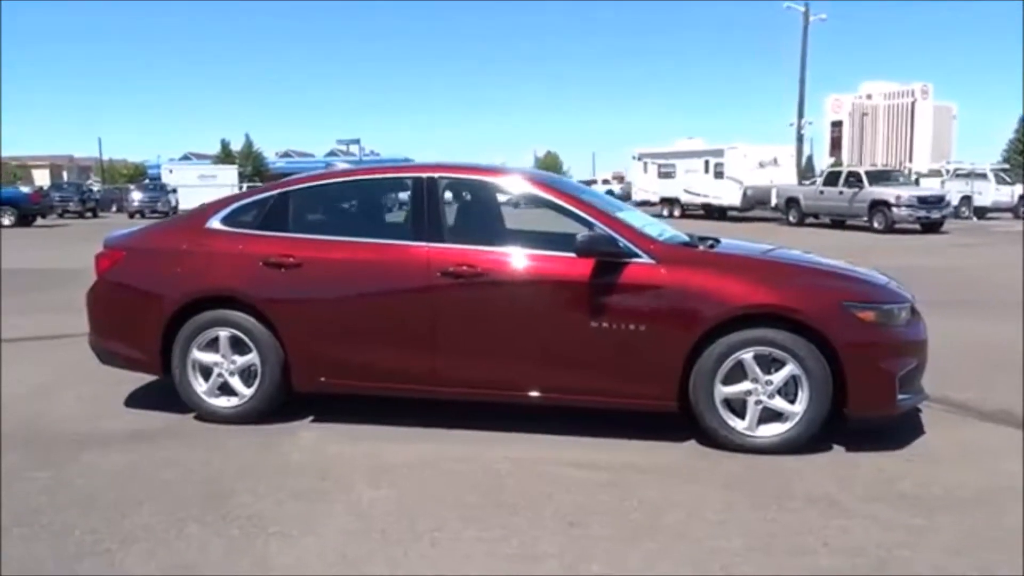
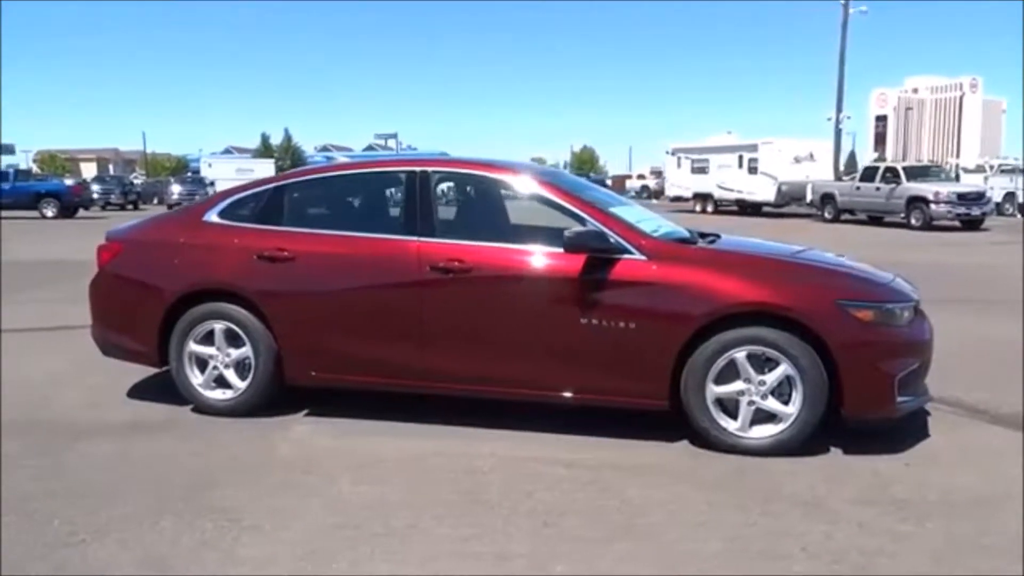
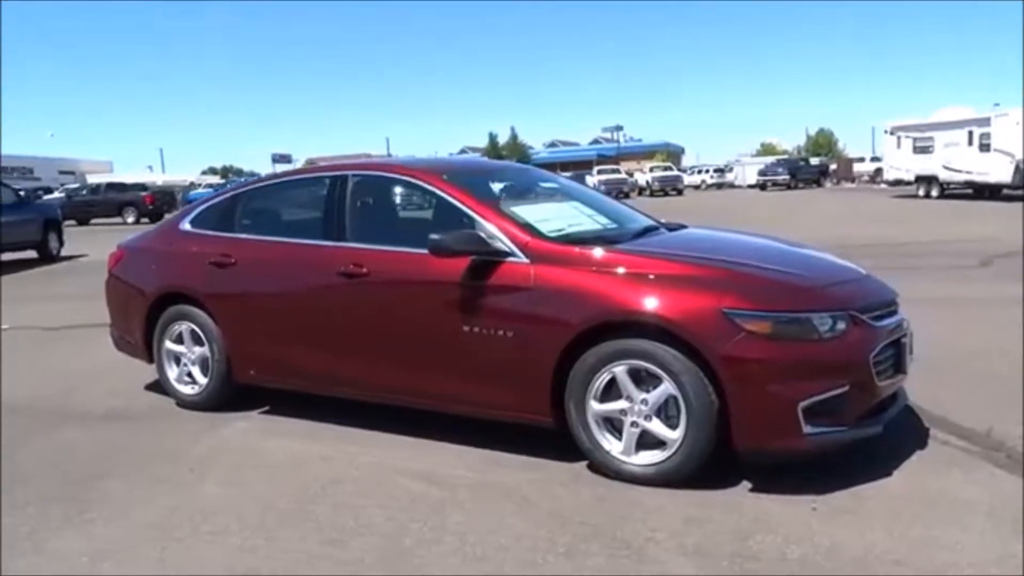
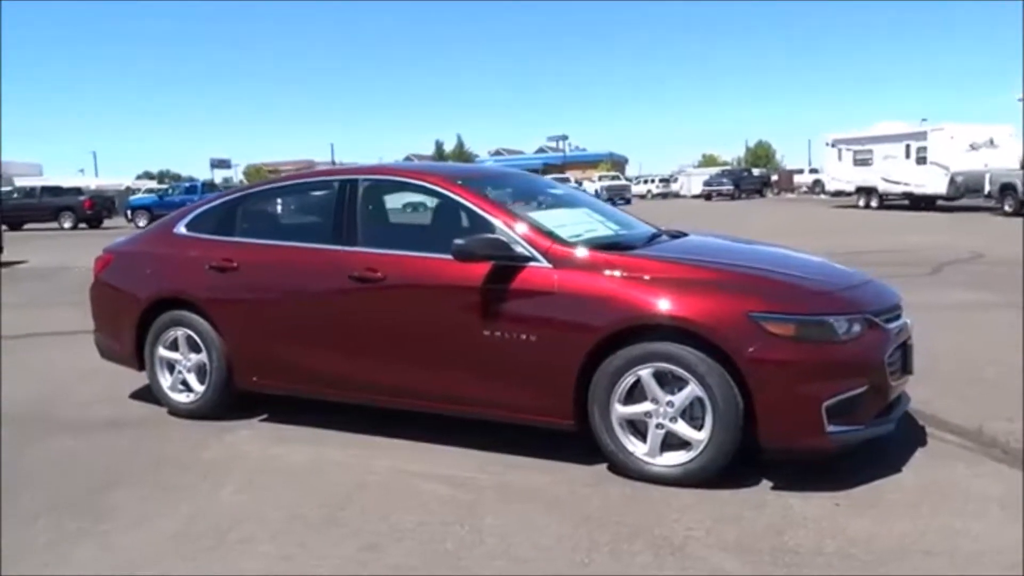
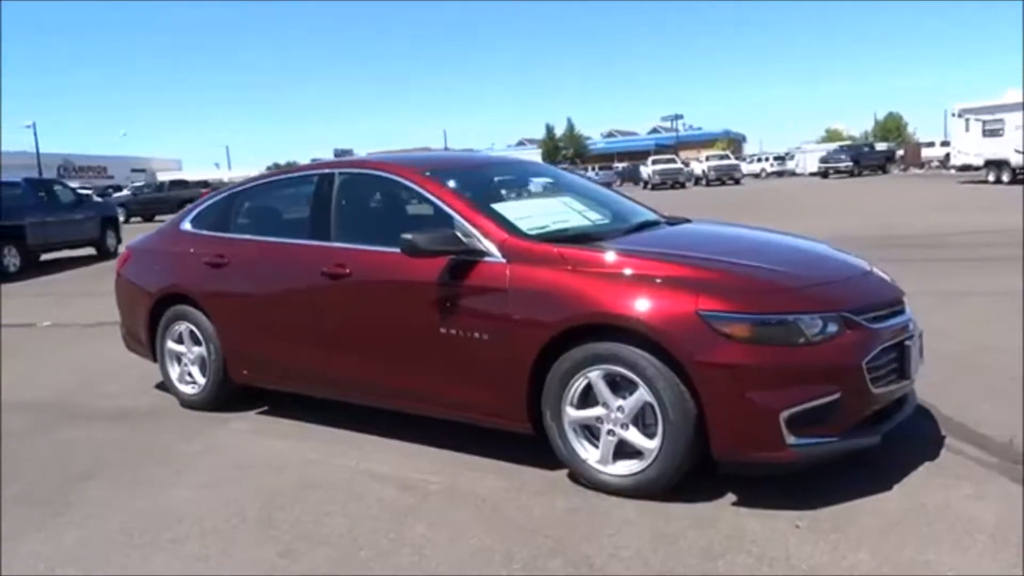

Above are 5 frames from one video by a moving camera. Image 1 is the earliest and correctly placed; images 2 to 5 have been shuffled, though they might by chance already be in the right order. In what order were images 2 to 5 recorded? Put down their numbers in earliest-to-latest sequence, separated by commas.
2, 4, 3, 5
